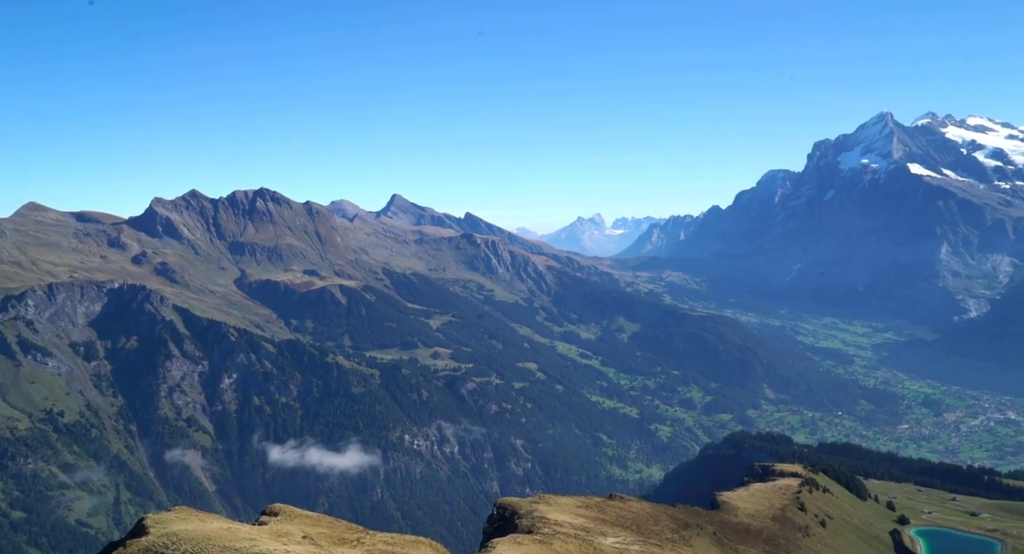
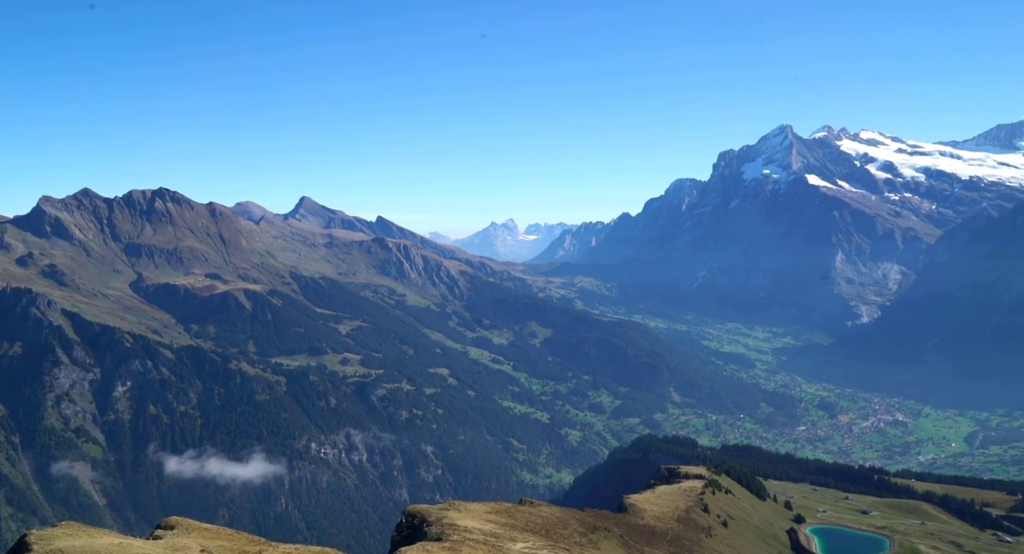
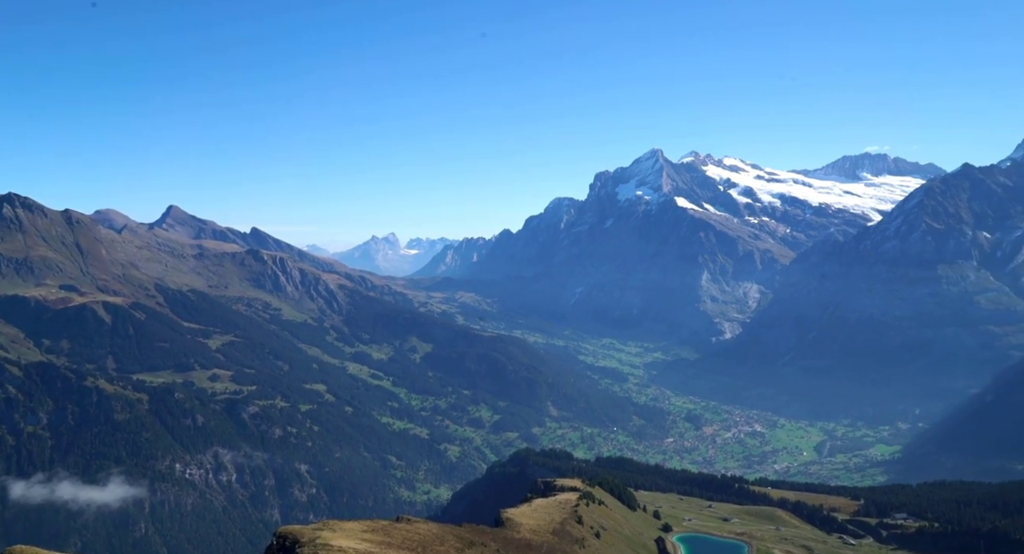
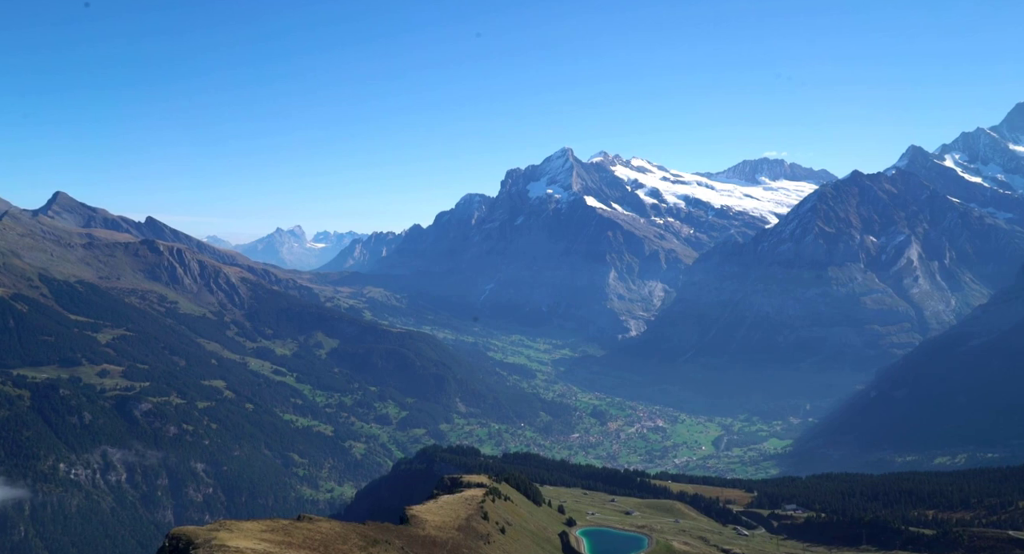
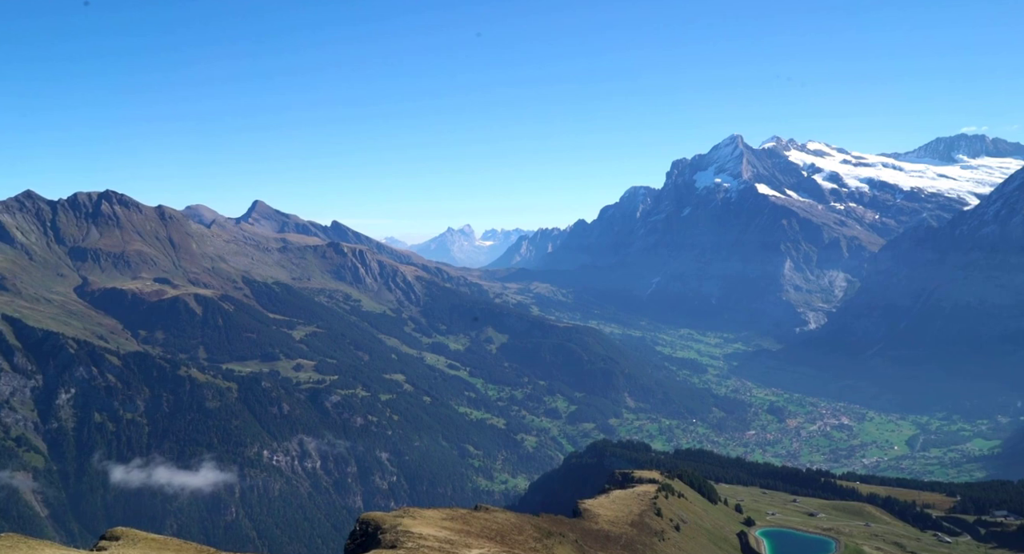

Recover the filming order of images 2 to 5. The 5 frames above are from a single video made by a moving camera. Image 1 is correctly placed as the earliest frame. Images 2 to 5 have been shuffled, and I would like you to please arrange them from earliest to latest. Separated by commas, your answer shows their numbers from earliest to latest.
2, 5, 3, 4
